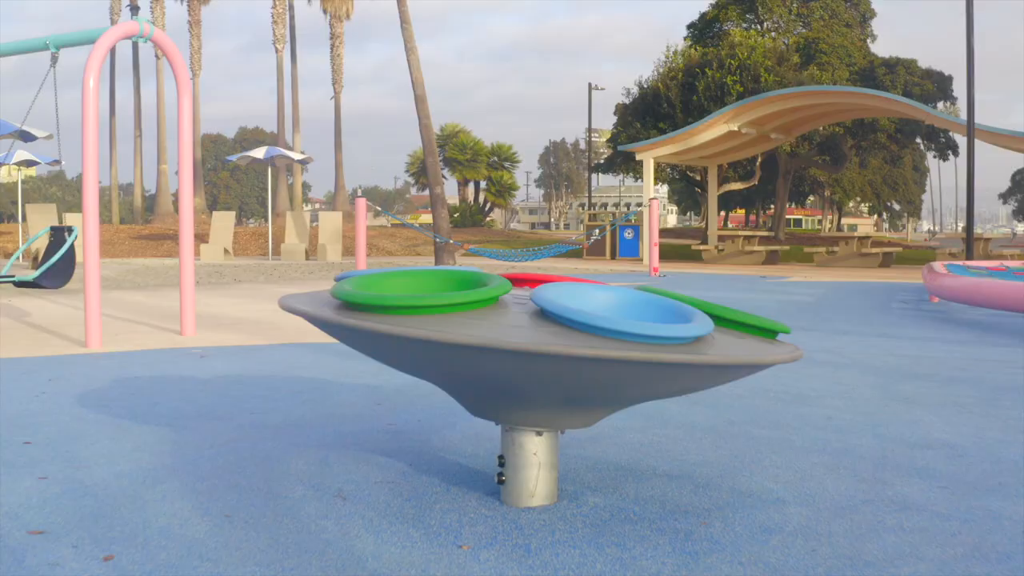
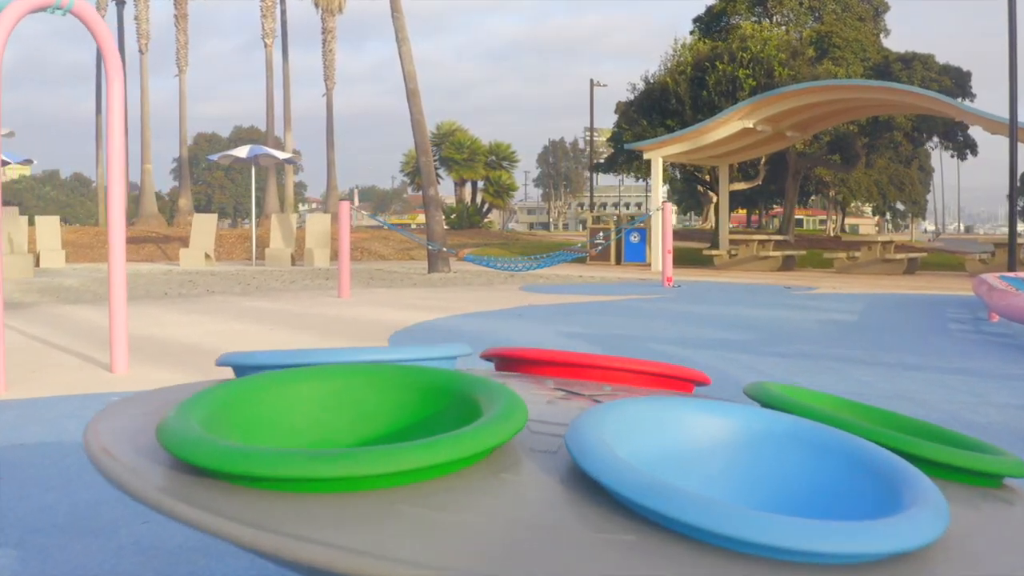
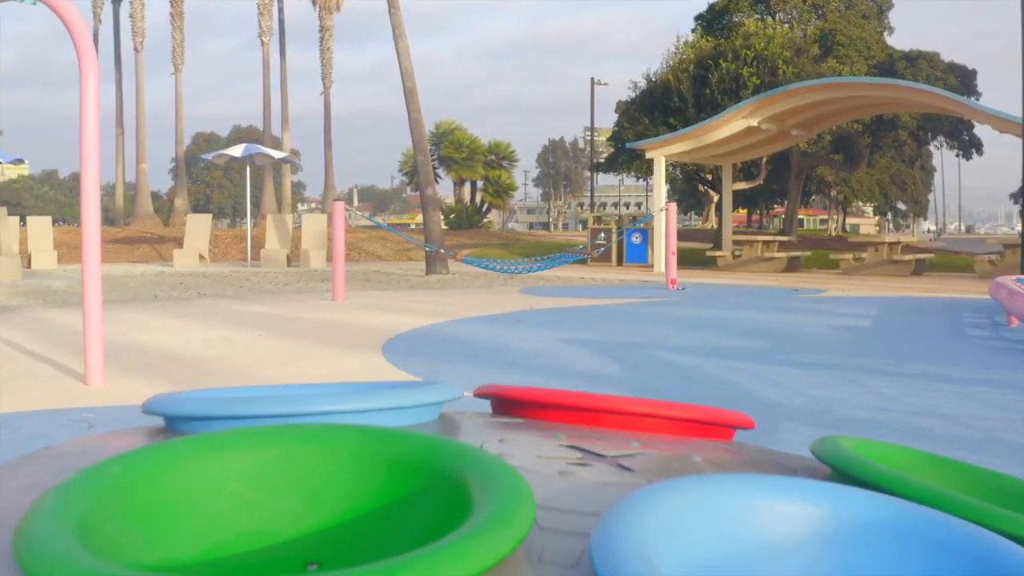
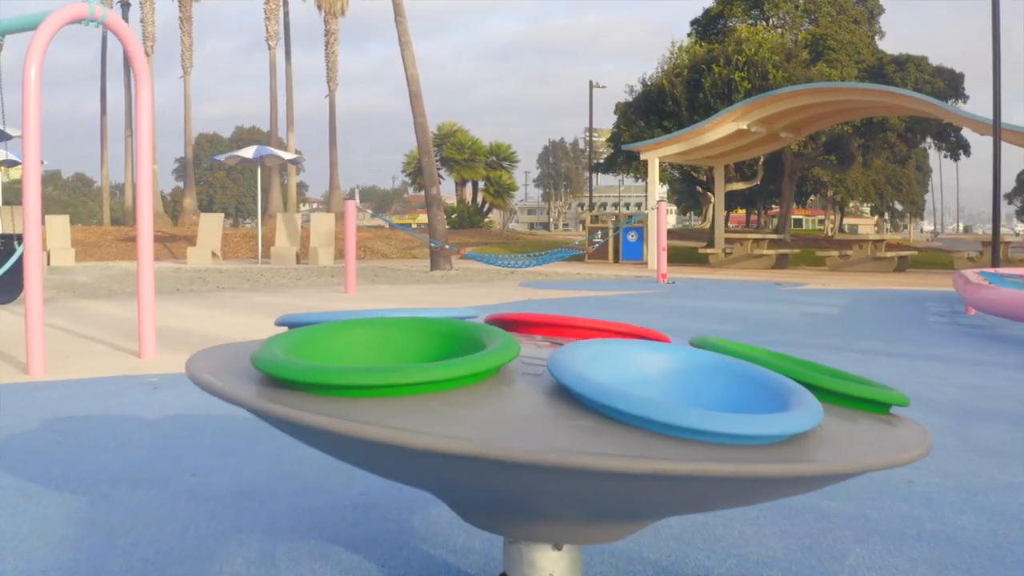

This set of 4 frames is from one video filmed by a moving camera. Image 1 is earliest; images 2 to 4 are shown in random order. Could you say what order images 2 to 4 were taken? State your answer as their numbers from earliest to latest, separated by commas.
4, 2, 3
